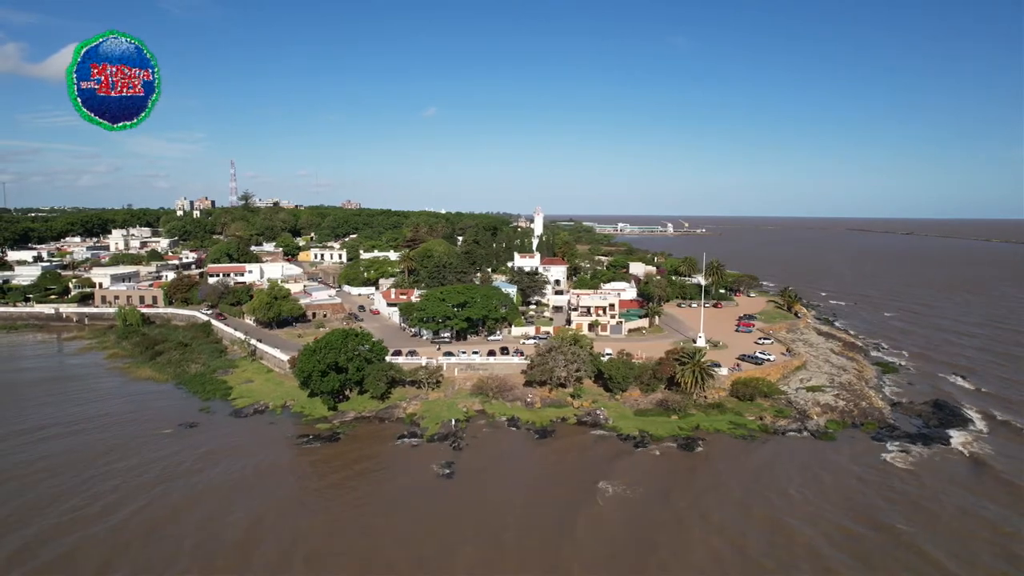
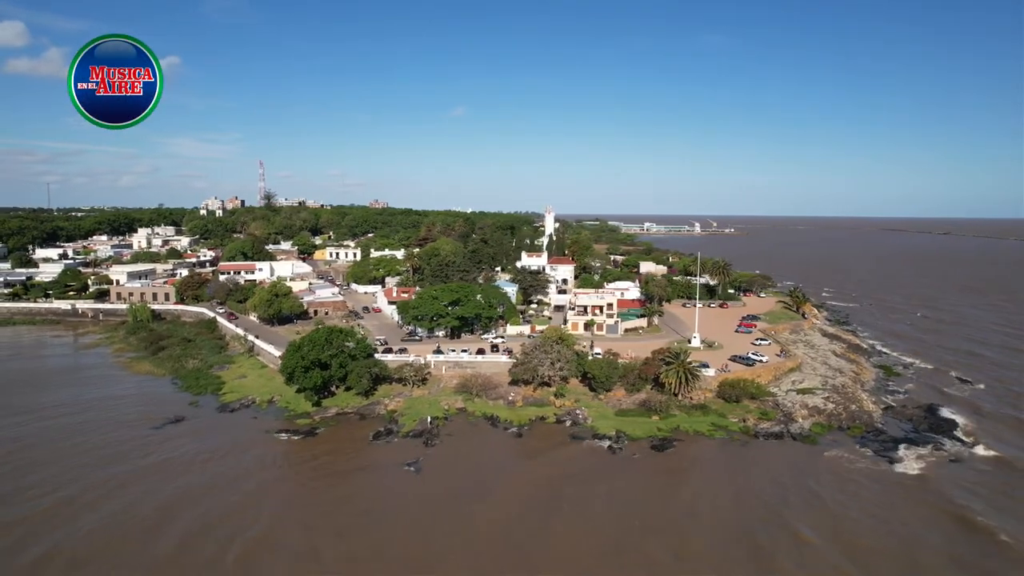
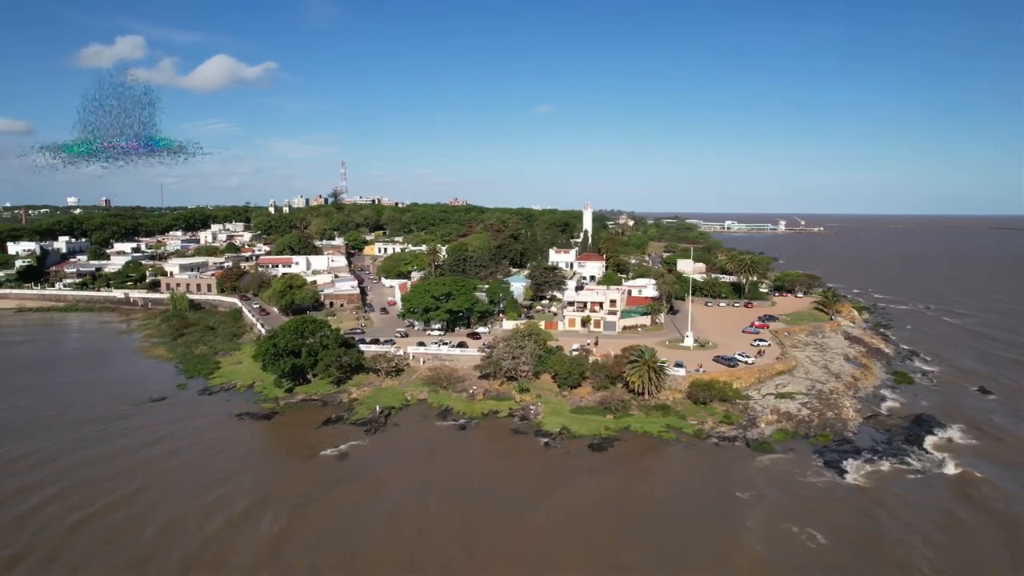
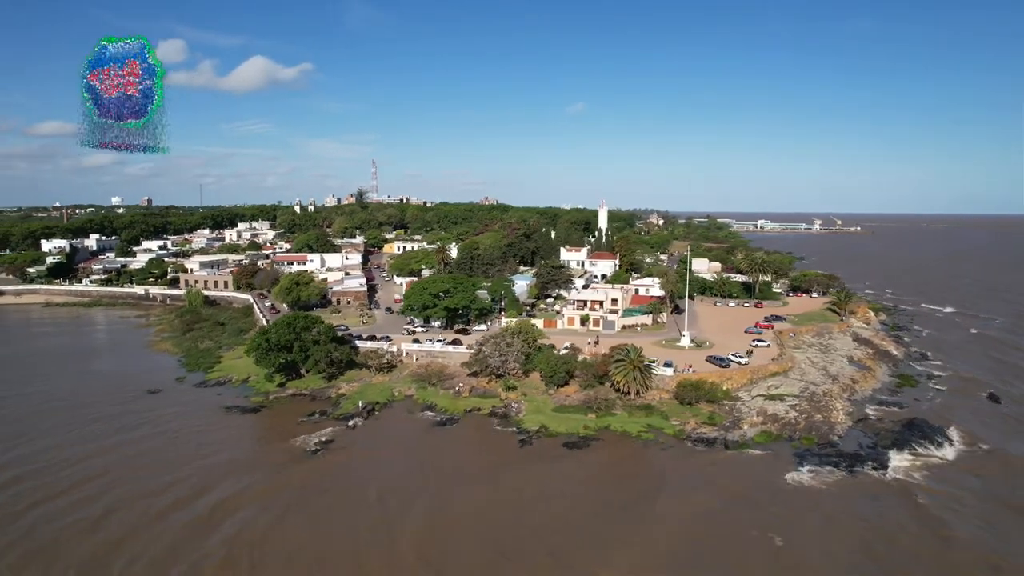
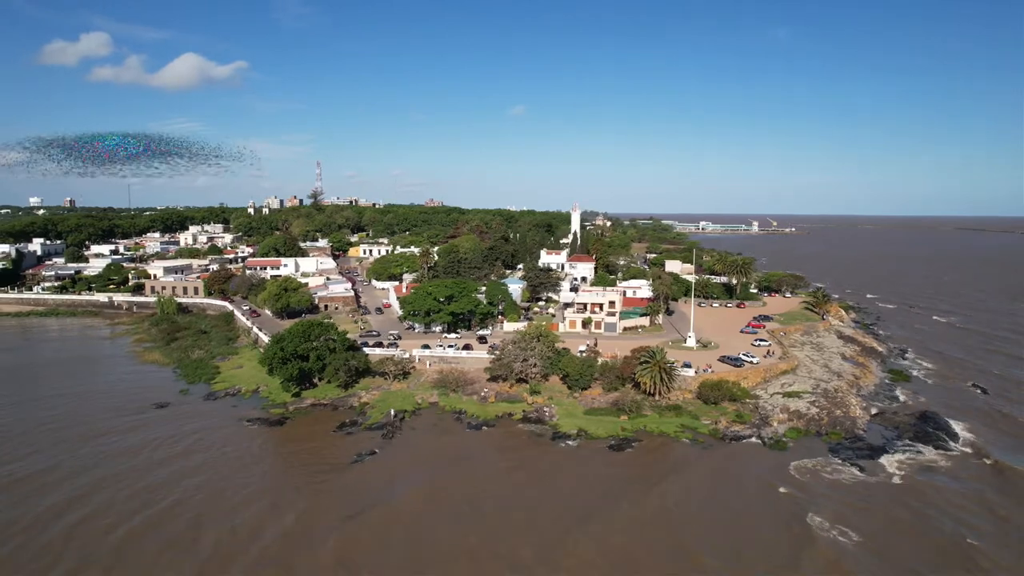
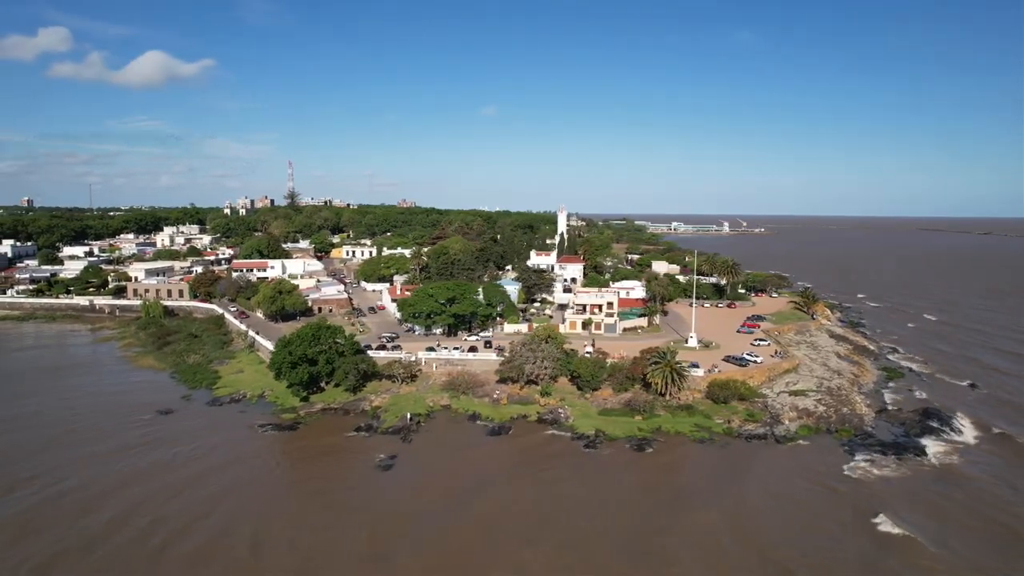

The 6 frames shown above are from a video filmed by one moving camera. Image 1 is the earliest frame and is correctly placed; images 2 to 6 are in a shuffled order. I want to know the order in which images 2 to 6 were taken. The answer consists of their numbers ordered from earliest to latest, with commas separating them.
2, 6, 5, 3, 4
